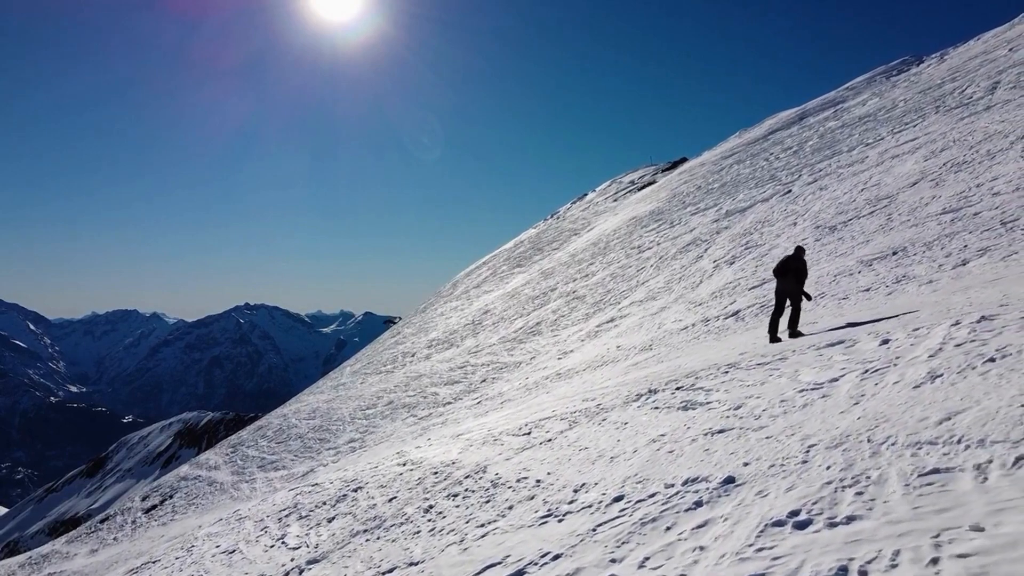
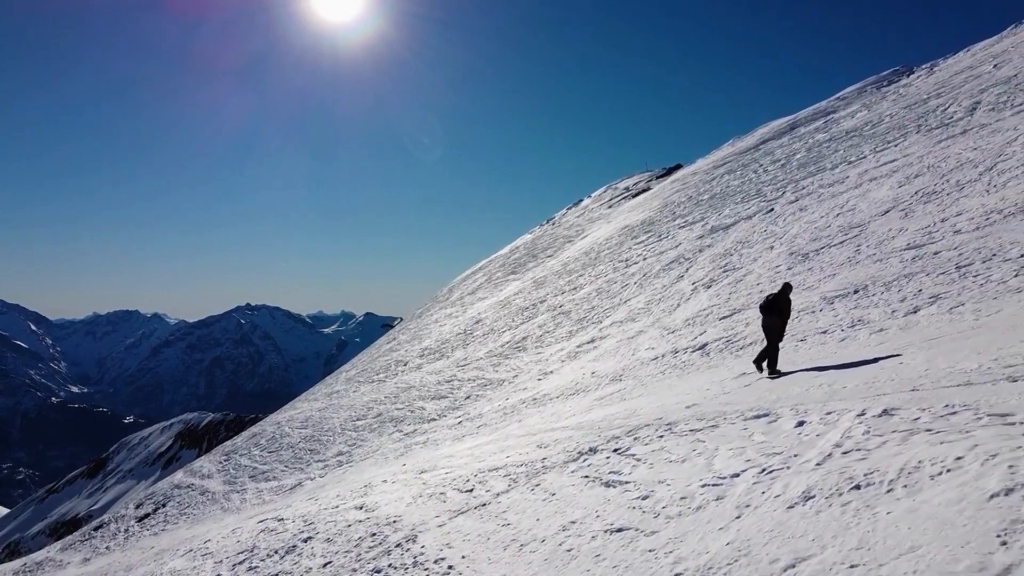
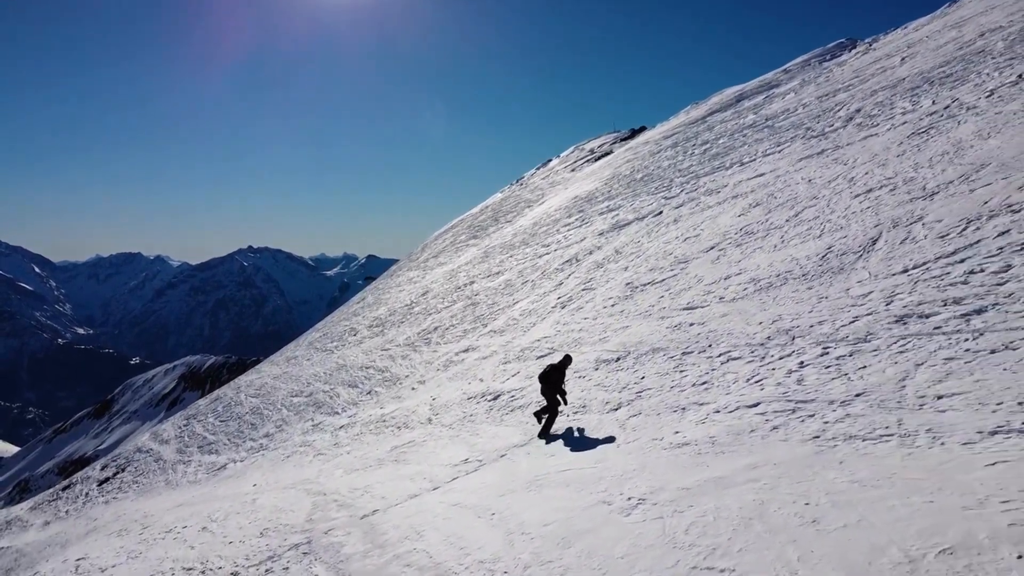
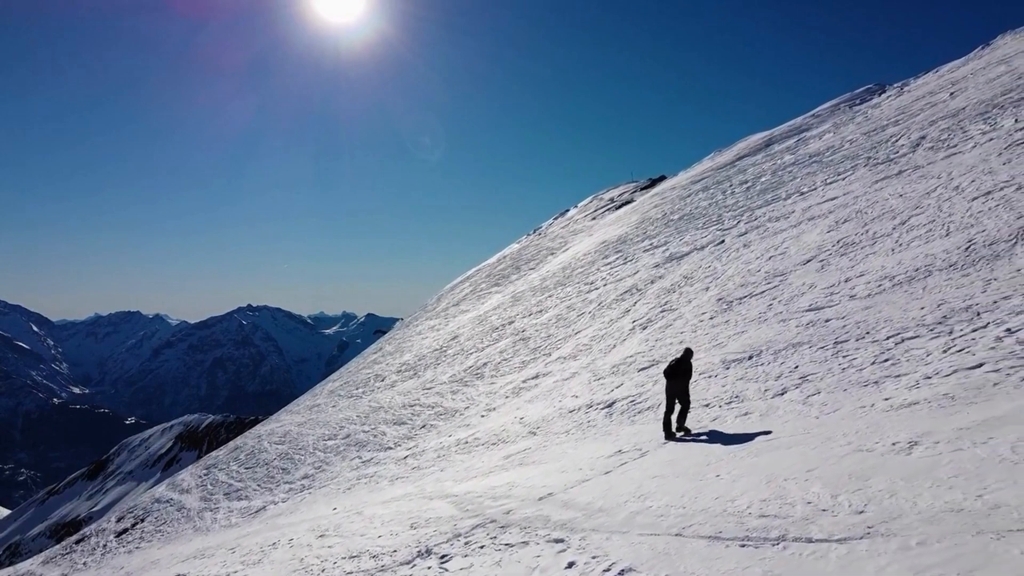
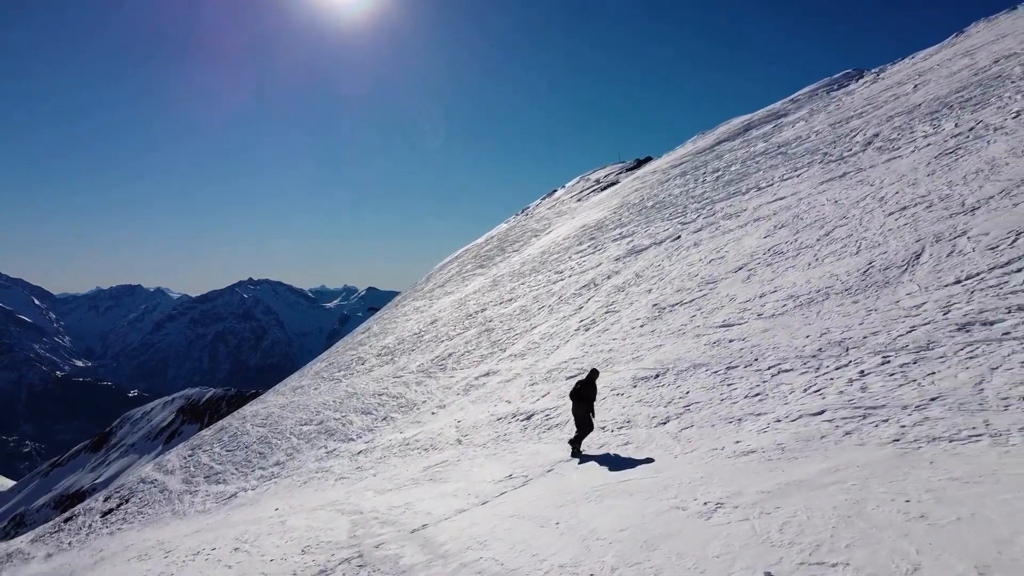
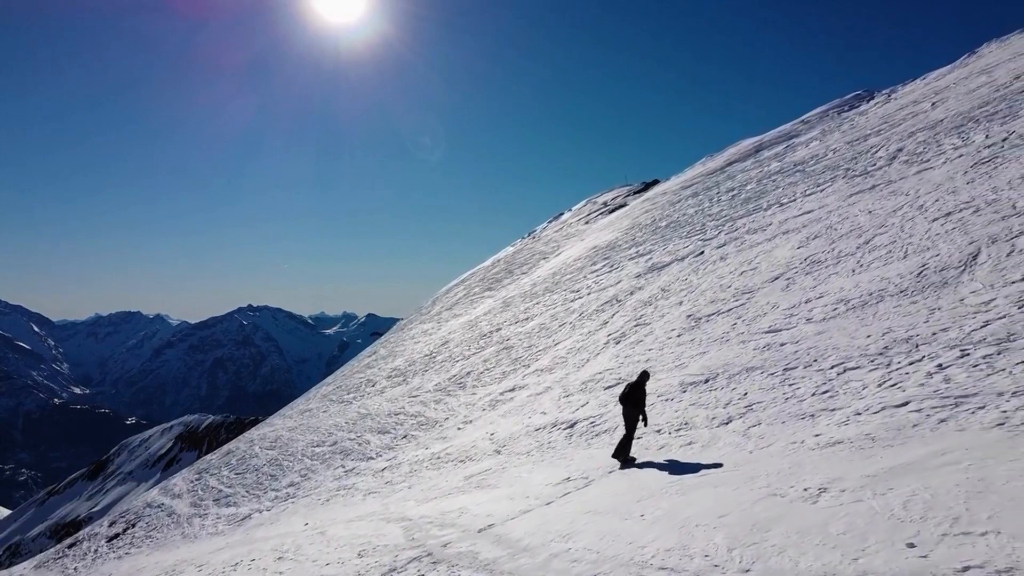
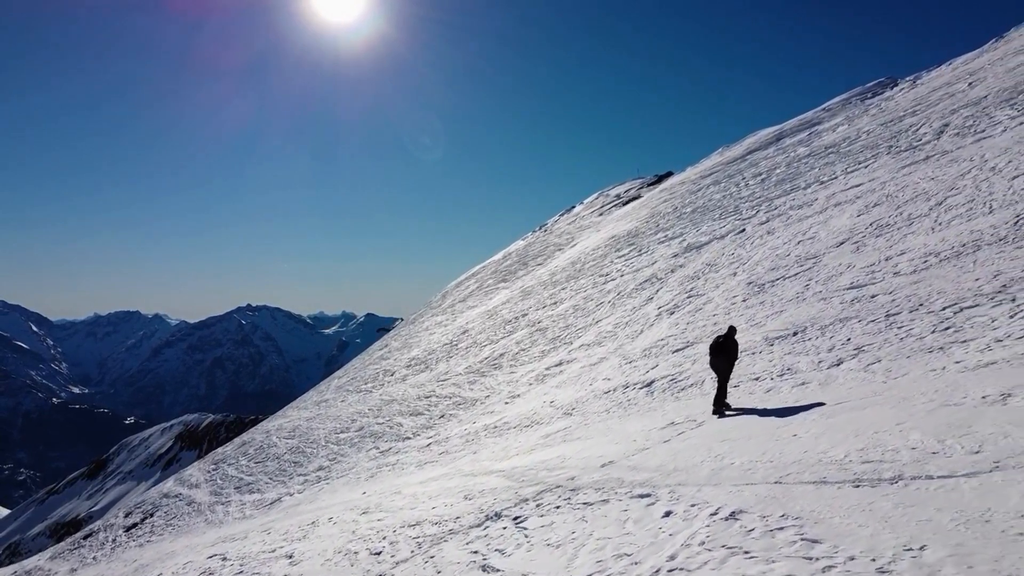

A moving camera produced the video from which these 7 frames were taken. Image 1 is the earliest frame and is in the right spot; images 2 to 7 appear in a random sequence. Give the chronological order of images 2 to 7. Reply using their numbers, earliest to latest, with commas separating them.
2, 7, 4, 6, 5, 3
